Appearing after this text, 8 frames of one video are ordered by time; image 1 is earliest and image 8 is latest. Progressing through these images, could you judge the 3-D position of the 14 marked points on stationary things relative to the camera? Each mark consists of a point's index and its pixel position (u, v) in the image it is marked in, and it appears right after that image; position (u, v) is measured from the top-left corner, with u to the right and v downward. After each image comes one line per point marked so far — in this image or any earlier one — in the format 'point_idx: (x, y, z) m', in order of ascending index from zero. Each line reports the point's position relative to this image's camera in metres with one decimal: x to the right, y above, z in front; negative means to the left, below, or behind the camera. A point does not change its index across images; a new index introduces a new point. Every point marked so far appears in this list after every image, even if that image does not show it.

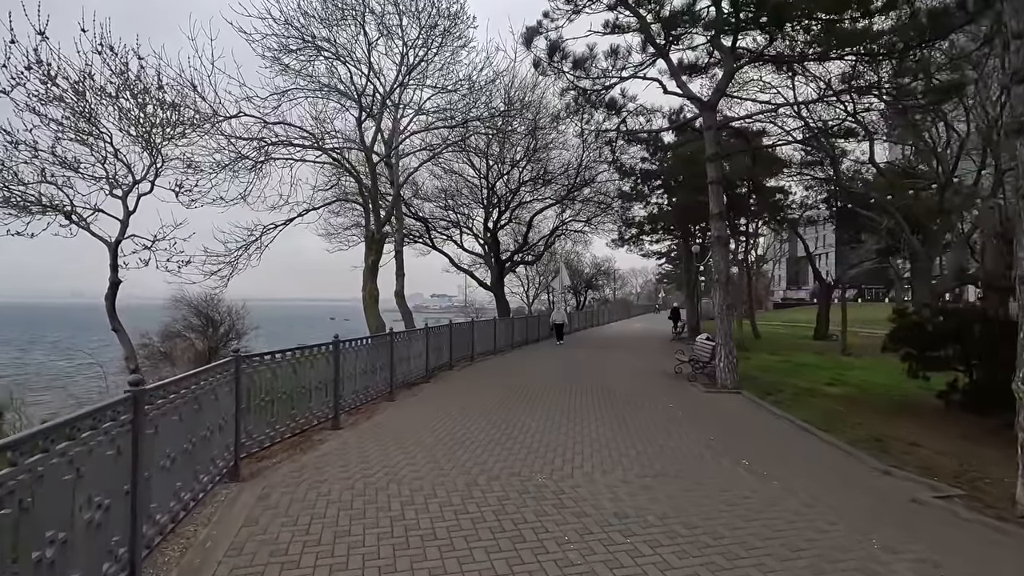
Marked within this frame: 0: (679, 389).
0: (+4.5, -2.7, +14.5) m
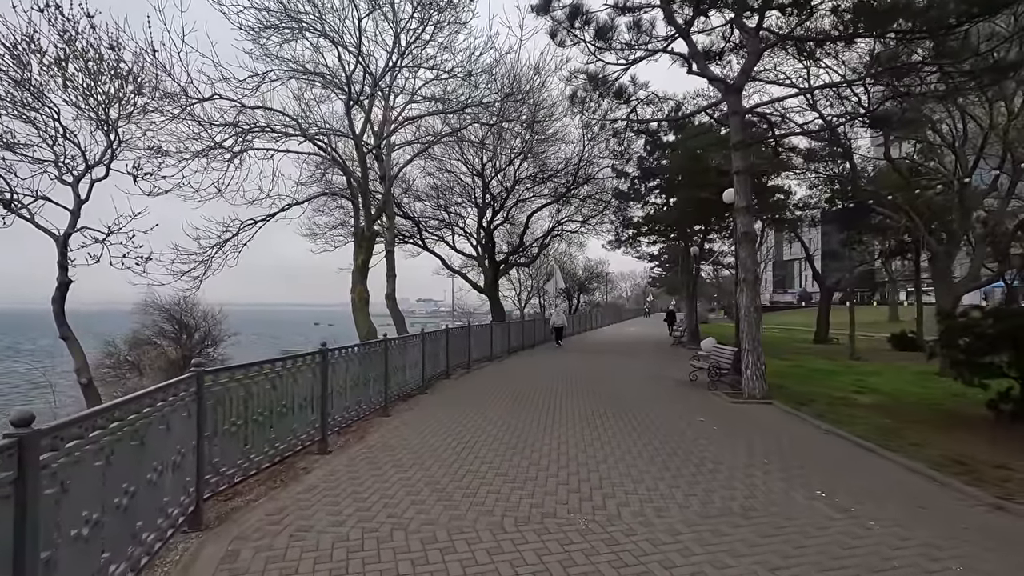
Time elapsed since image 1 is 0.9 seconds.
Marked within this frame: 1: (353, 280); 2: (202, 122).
0: (+4.6, -2.7, +13.3) m
1: (-4.5, +0.3, +15.2) m
2: (-7.4, +4.0, +12.8) m
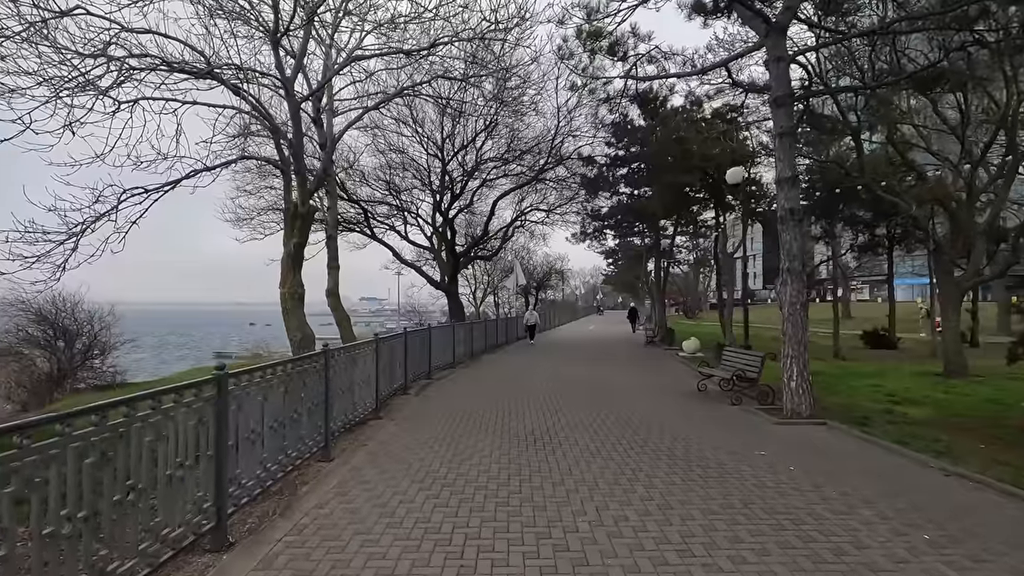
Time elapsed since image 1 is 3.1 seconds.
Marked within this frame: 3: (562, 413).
0: (+4.3, -2.5, +10.8) m
1: (-5.1, +0.4, +11.8) m
2: (-7.7, +4.1, +9.1) m
3: (+1.1, -2.6, +11.6) m
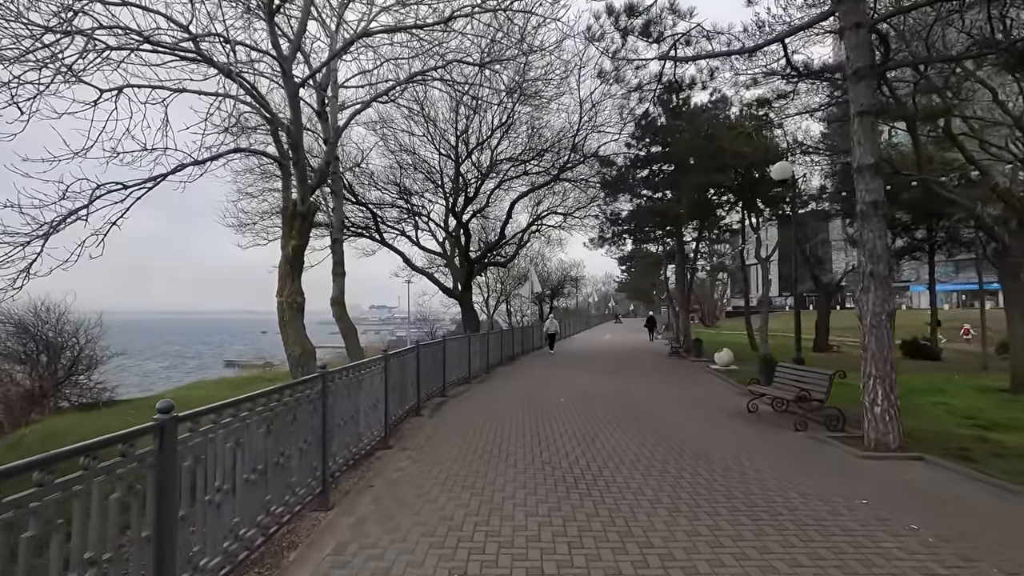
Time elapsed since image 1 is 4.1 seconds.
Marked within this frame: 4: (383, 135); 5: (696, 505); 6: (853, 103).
0: (+4.8, -2.7, +9.3) m
1: (-4.5, +0.2, +10.5) m
2: (-7.2, +4.0, +7.9) m
3: (+1.6, -2.8, +10.2) m
4: (-4.7, +5.5, +19.5) m
5: (+2.1, -2.6, +6.2) m
6: (+5.2, +2.8, +8.2) m
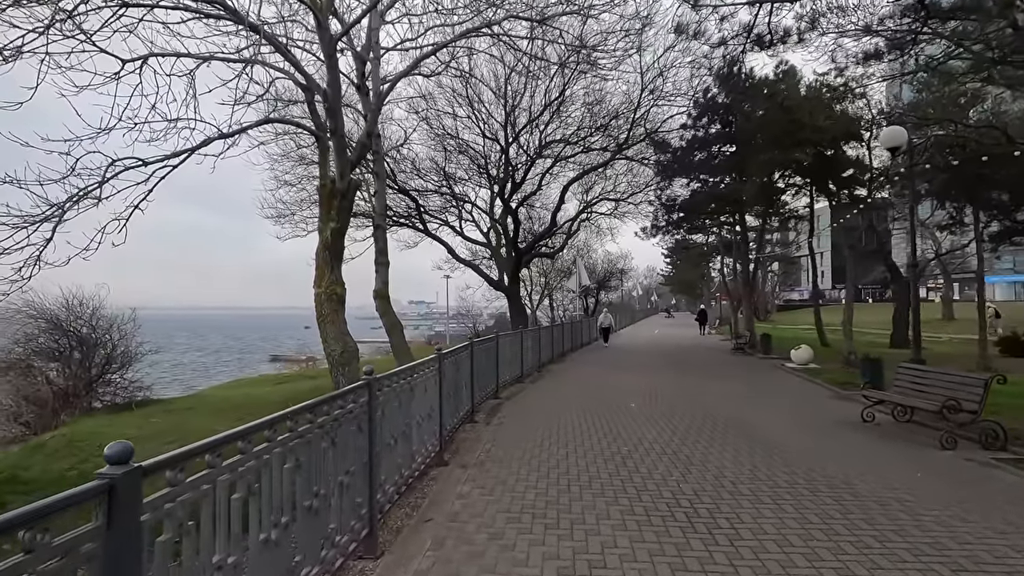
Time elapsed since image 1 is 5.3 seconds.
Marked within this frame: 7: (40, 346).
0: (+5.9, -2.4, +7.5) m
1: (-3.4, +0.4, +9.2) m
2: (-6.2, +4.1, +6.8) m
3: (+2.8, -2.6, +8.5) m
4: (-2.9, +5.8, +18.2) m
5: (+3.0, -2.4, +4.6) m
6: (+6.2, +3.1, +6.3) m
7: (-12.8, -1.6, +14.6) m
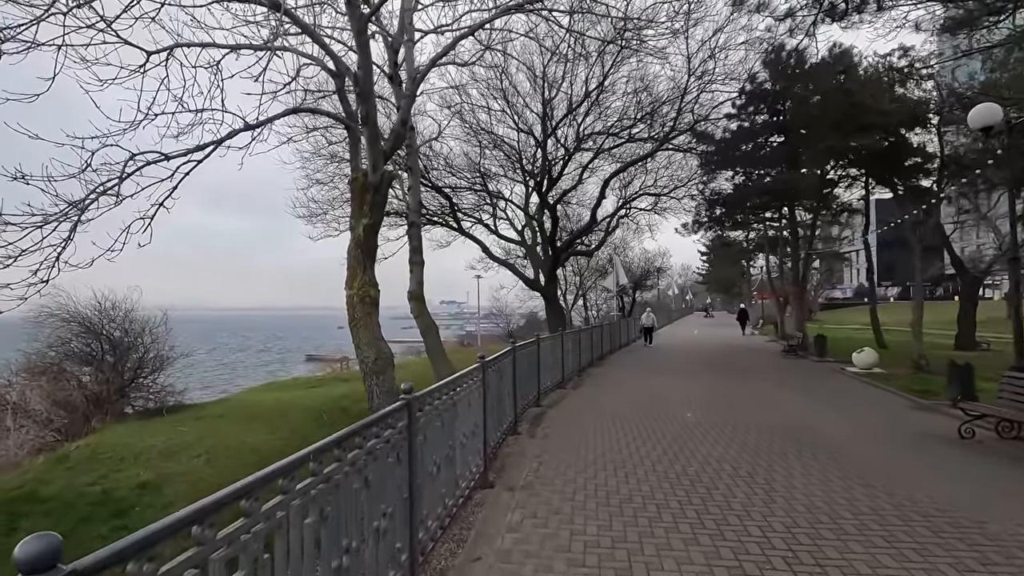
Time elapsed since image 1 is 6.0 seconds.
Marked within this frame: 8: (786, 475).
0: (+6.5, -2.4, +6.3) m
1: (-2.6, +0.4, +8.6) m
2: (-5.6, +4.1, +6.3) m
3: (+3.5, -2.6, +7.5) m
4: (-1.7, +5.8, +17.5) m
5: (+3.5, -2.4, +3.6) m
6: (+6.7, +3.1, +5.1) m
7: (-11.8, -1.7, +14.4) m
8: (+3.7, -2.5, +7.3) m
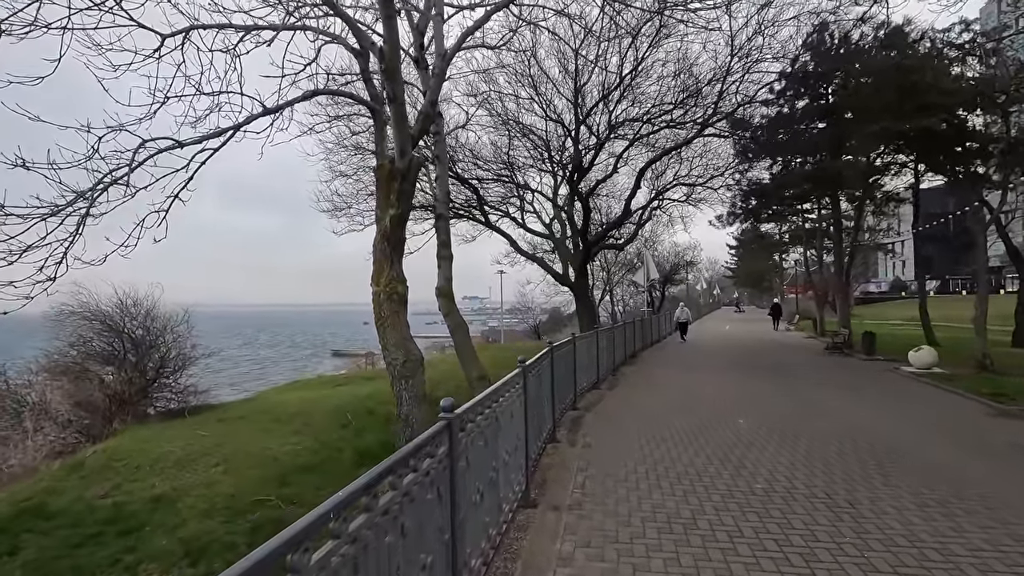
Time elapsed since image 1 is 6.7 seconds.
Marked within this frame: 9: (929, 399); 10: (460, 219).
0: (+7.0, -2.3, +5.3) m
1: (-2.0, +0.5, +8.0) m
2: (-5.2, +4.1, +5.8) m
3: (+4.0, -2.5, +6.7) m
4: (-0.8, +5.9, +16.8) m
5: (+3.9, -2.4, +2.7) m
6: (+7.1, +3.1, +4.1) m
7: (-10.9, -1.6, +14.2) m
8: (+4.3, -2.5, +6.4) m
9: (+9.2, -2.6, +12.0) m
10: (-1.9, +2.5, +19.5) m
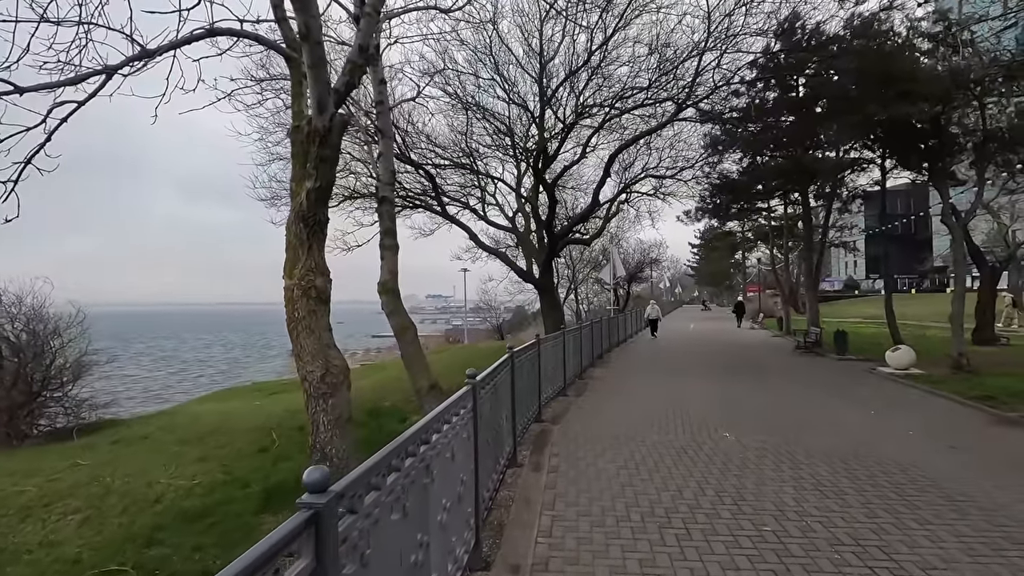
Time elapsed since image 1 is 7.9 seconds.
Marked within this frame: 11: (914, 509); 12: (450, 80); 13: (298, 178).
0: (+6.6, -2.3, +4.3) m
1: (-2.6, +0.5, +6.4) m
2: (-5.6, +4.2, +4.0) m
3: (+3.5, -2.4, +5.5) m
4: (-2.0, +6.0, +15.2) m
5: (+3.6, -2.3, +1.5) m
6: (+6.8, +3.2, +3.1) m
7: (-11.9, -1.5, +12.0) m
8: (+3.8, -2.4, +5.2) m
9: (+8.4, -2.5, +11.1) m
10: (-3.2, +2.6, +17.8) m
11: (+4.1, -2.4, +5.4) m
12: (-1.8, +6.0, +15.6) m
13: (-2.5, +1.2, +6.2) m
